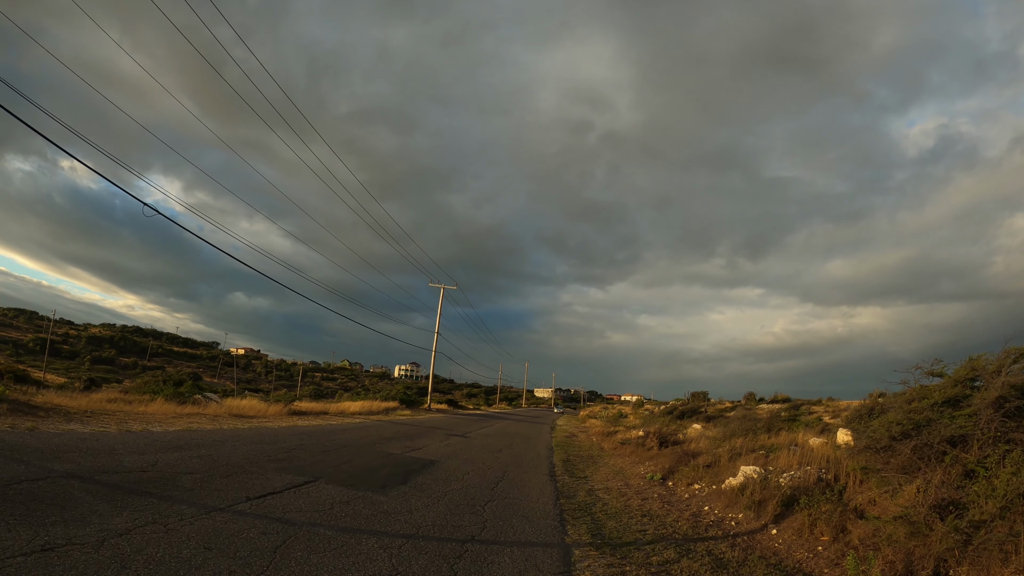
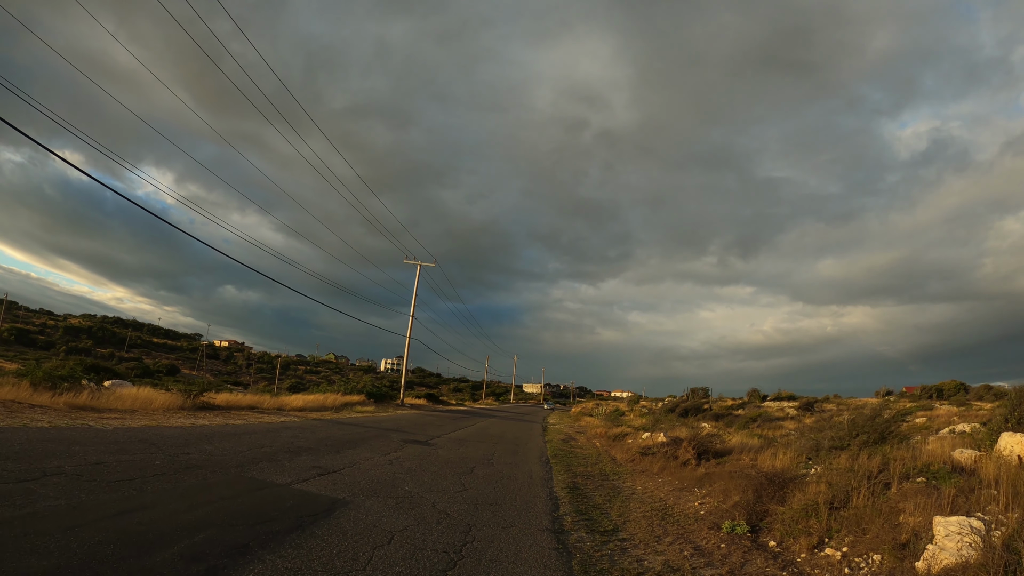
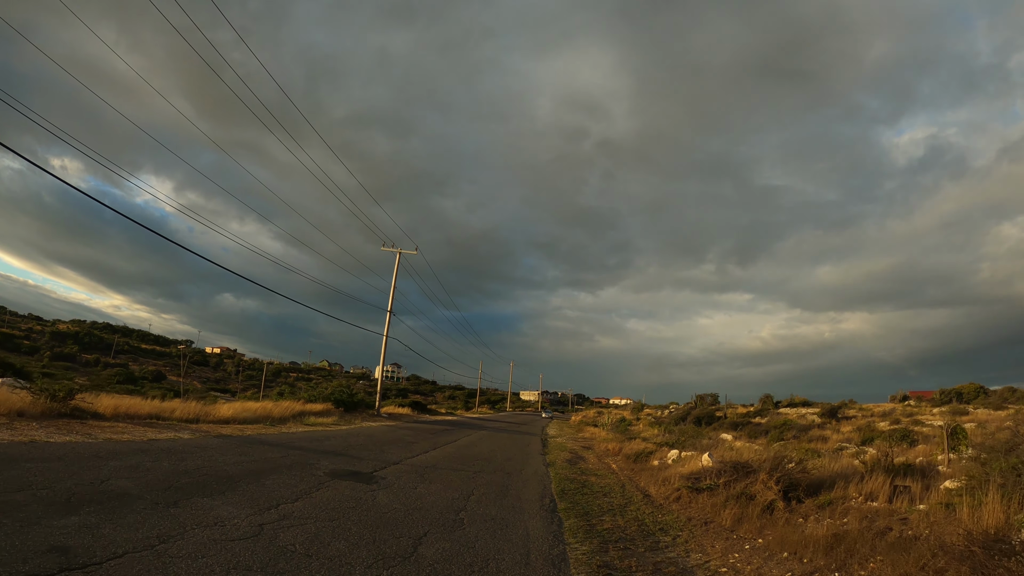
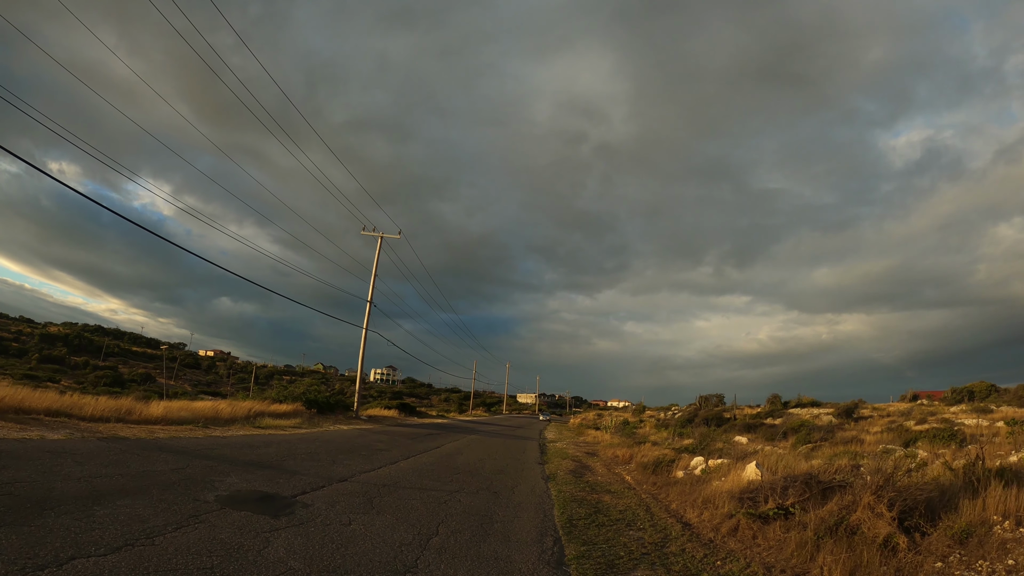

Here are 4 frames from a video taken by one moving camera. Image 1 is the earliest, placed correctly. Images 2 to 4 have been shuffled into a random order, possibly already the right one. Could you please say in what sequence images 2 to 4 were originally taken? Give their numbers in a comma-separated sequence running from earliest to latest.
2, 3, 4
